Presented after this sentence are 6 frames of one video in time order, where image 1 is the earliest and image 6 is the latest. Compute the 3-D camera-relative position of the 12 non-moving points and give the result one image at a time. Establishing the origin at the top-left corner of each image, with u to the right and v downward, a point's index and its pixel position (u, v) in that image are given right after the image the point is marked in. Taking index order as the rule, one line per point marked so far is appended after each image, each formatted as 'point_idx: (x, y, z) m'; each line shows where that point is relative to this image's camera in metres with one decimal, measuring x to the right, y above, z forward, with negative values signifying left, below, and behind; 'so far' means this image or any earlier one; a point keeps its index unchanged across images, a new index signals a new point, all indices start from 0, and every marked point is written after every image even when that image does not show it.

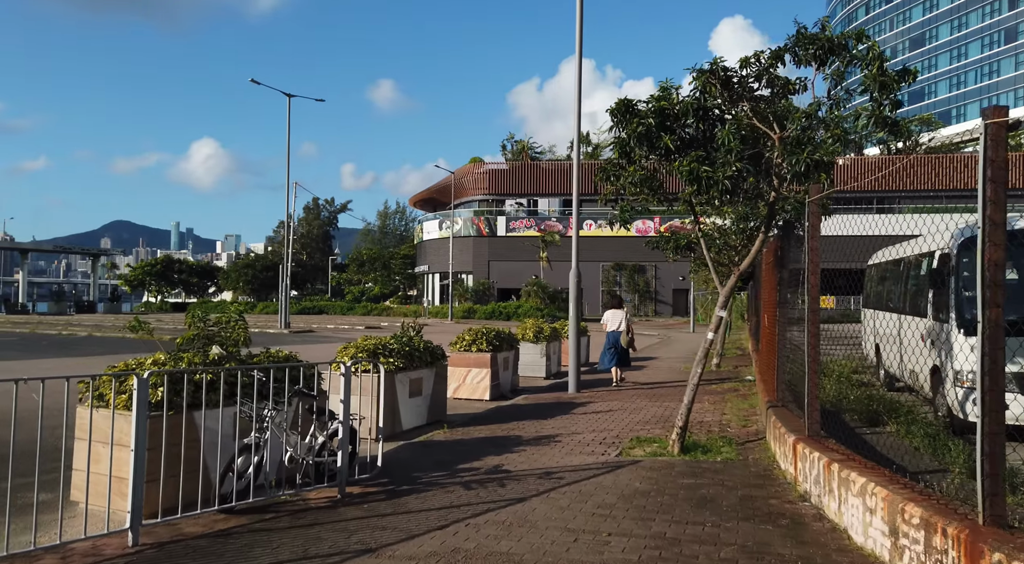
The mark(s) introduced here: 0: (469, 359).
0: (-0.7, -1.2, +13.8) m
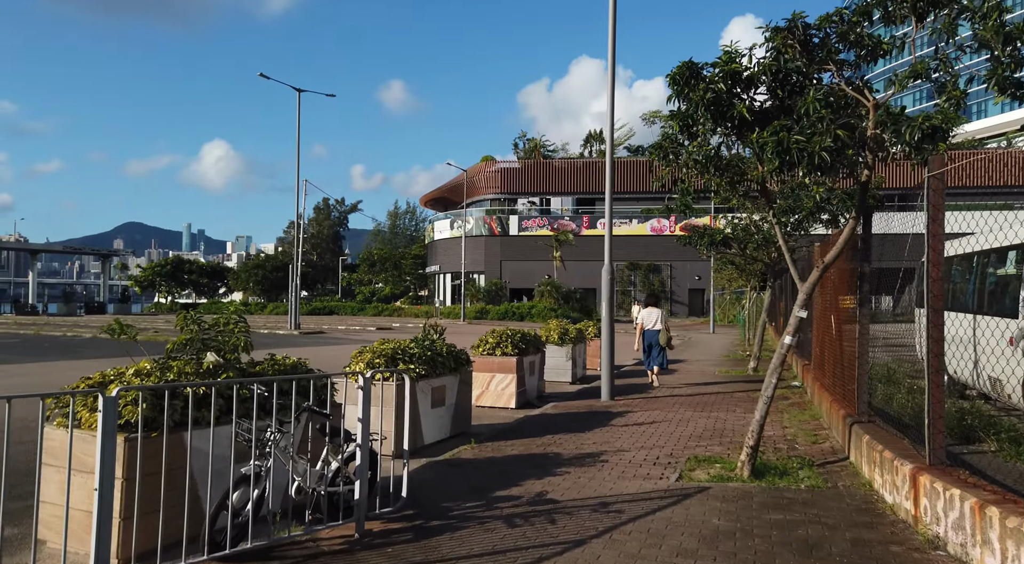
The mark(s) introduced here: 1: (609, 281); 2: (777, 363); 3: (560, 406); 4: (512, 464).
0: (-0.3, -1.2, +12.7) m
1: (+1.5, 0.0, +13.0) m
2: (+2.1, -0.6, +6.8) m
3: (+0.7, -1.8, +12.4) m
4: (0.0, -1.6, +7.6) m
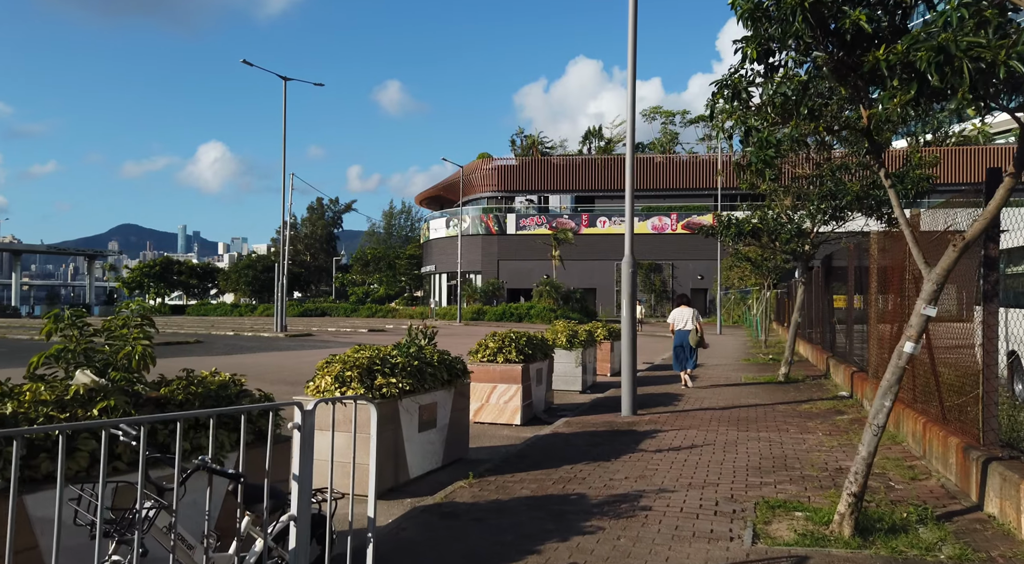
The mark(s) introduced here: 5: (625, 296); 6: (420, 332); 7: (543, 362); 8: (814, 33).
0: (-0.2, -1.1, +10.8) m
1: (+1.5, +0.1, +11.1) m
2: (+2.2, -0.6, +4.9) m
3: (+0.7, -1.7, +10.5) m
4: (+0.1, -1.5, +5.7) m
5: (+1.5, -0.2, +11.2) m
6: (-0.9, -0.5, +8.3) m
7: (+0.4, -1.1, +11.9) m
8: (+1.6, +1.4, +4.7) m
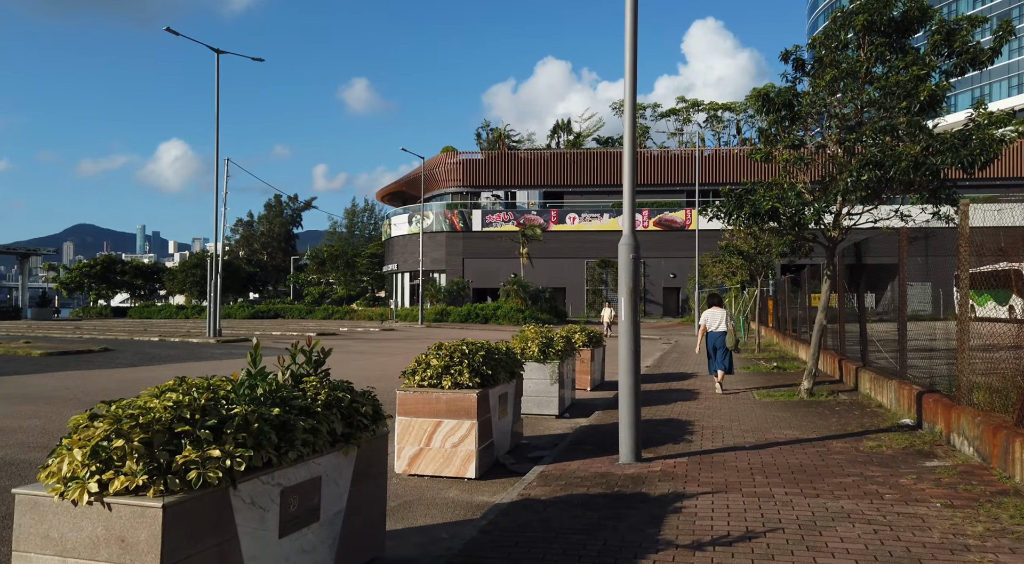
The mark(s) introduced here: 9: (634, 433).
0: (-0.6, -1.1, +7.5) m
1: (+1.1, +0.2, +7.9) m
2: (+1.9, -0.5, +1.7) m
3: (+0.3, -1.6, +7.3) m
4: (-0.2, -1.4, +2.5) m
5: (+1.1, -0.1, +8.0) m
6: (-1.2, -0.4, +5.0) m
7: (0.0, -1.0, +8.7) m
8: (+1.4, +1.5, +1.6) m
9: (+1.1, -1.4, +7.8) m
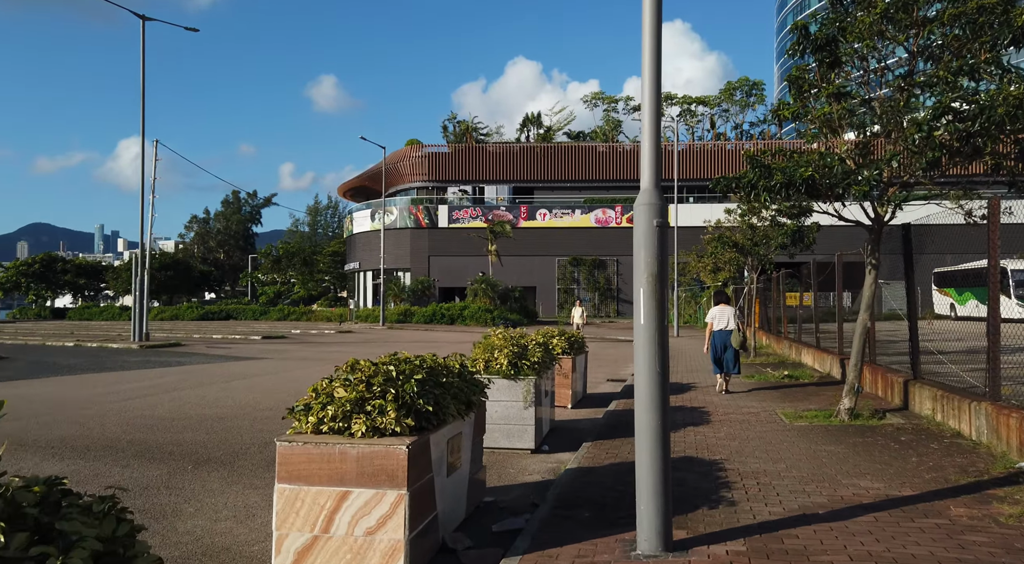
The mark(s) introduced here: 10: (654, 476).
0: (-0.9, -1.0, +4.6) m
1: (+0.8, +0.3, +5.1) m
2: (+1.9, -0.4, -1.1) m
3: (+0.1, -1.5, +4.4) m
4: (-0.2, -1.3, -0.4) m
5: (+0.8, 0.0, +5.1) m
6: (-1.4, -0.3, +2.1) m
7: (-0.3, -0.9, +5.8) m
8: (+1.3, +1.6, -1.3) m
9: (+0.9, -1.2, +4.9) m
10: (+0.8, -1.1, +5.0) m
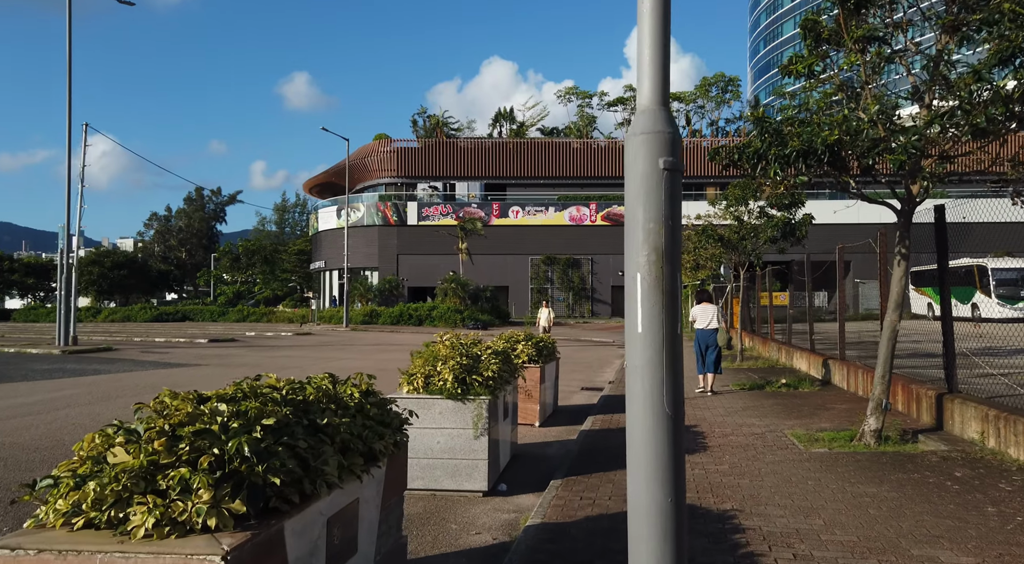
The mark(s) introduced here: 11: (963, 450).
0: (-1.2, -0.9, +2.6) m
1: (+0.5, +0.3, +3.1) m
2: (+1.8, -0.3, -3.1) m
3: (-0.2, -1.5, +2.4) m
4: (-0.4, -1.3, -2.4) m
5: (+0.5, +0.1, +3.1) m
6: (-1.6, -0.2, 0.0) m
7: (-0.7, -0.9, +3.8) m
8: (+1.2, +1.6, -3.3) m
9: (+0.5, -1.2, +2.9) m
10: (+0.5, -1.1, +3.0) m
11: (+4.1, -1.5, +7.8) m
